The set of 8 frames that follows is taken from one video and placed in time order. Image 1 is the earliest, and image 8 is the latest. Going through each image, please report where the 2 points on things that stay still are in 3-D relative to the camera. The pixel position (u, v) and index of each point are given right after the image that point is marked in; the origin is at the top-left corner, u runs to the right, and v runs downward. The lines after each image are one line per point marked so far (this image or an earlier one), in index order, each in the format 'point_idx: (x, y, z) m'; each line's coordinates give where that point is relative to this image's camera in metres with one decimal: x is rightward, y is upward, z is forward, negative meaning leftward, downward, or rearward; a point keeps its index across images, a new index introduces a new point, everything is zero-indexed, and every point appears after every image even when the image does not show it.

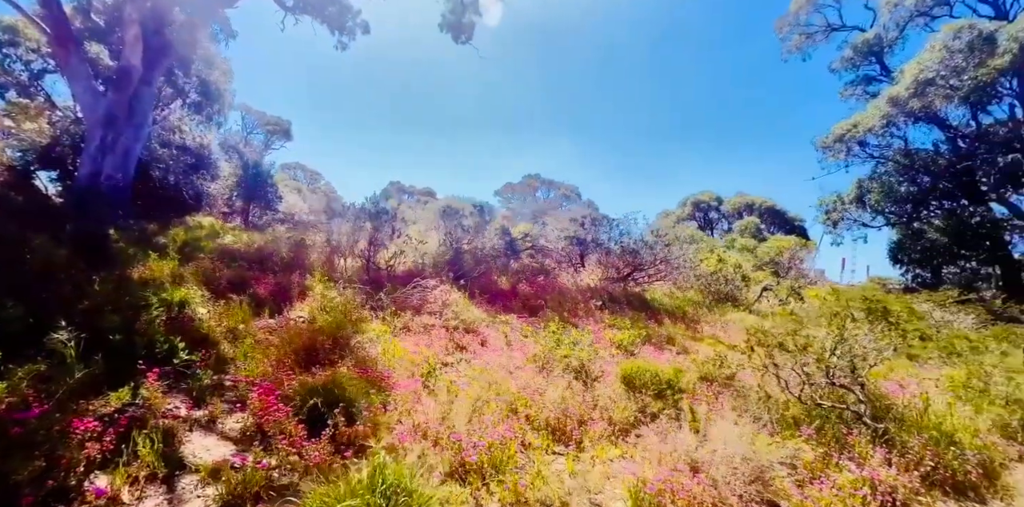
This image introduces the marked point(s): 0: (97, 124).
0: (-8.7, +2.7, +10.1) m
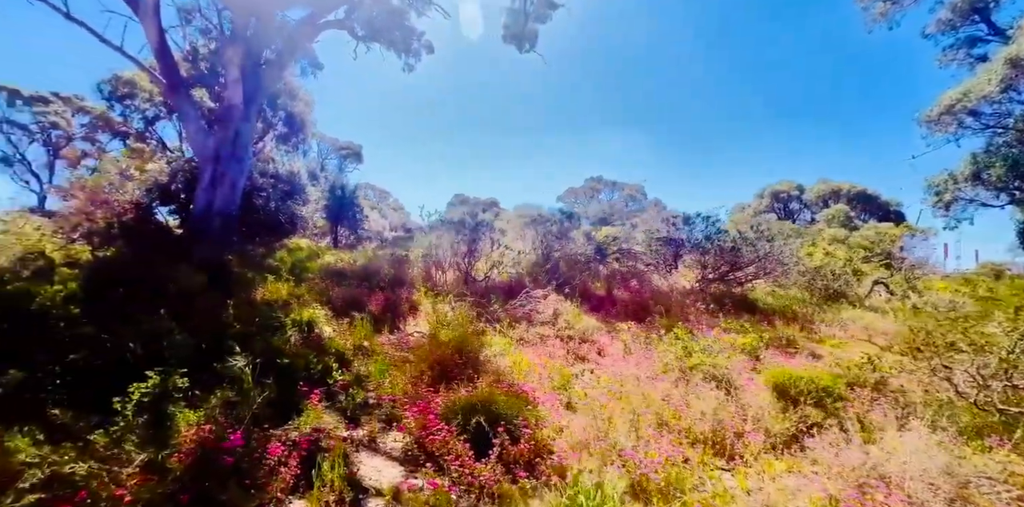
0: (-6.8, +2.1, +10.8) m
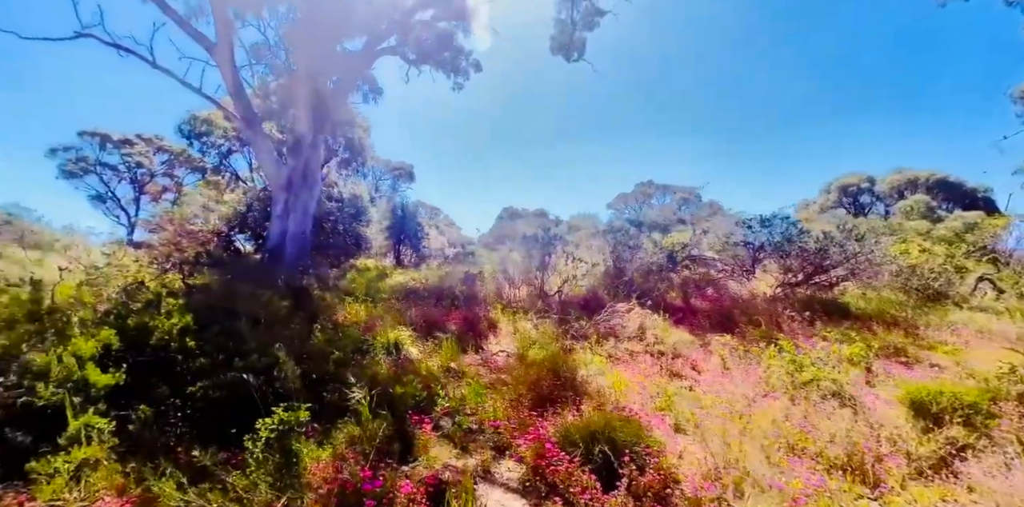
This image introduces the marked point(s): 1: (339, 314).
0: (-5.4, +1.5, +11.3) m
1: (-2.5, -0.9, +7.0) m
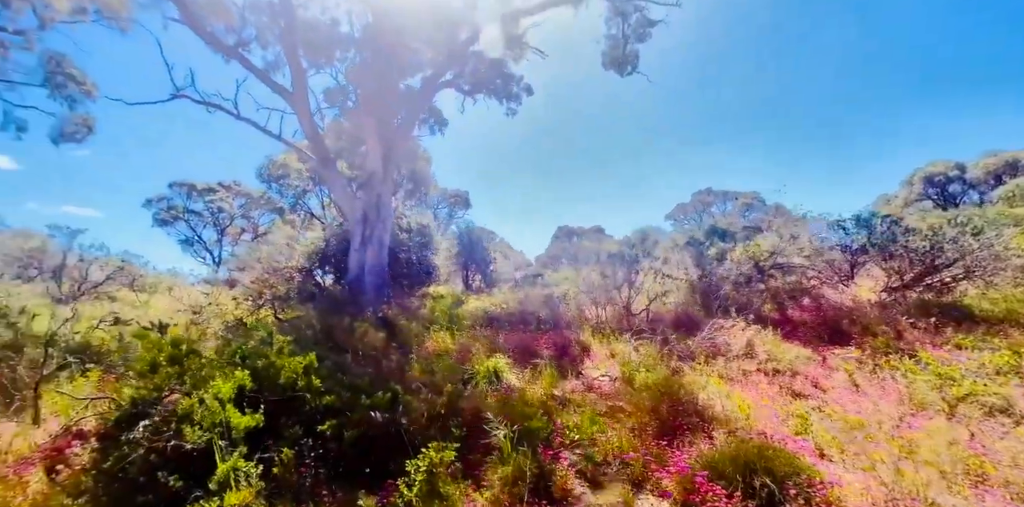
0: (-3.8, +0.7, +11.7) m
1: (-1.2, -1.3, +7.0) m
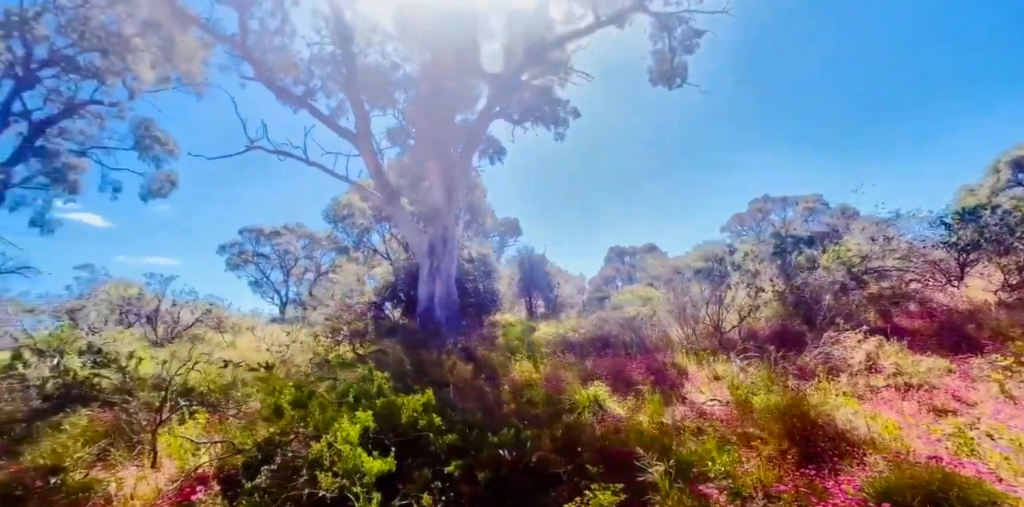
0: (-2.2, -0.1, +11.8) m
1: (+0.1, -1.7, +6.8) m
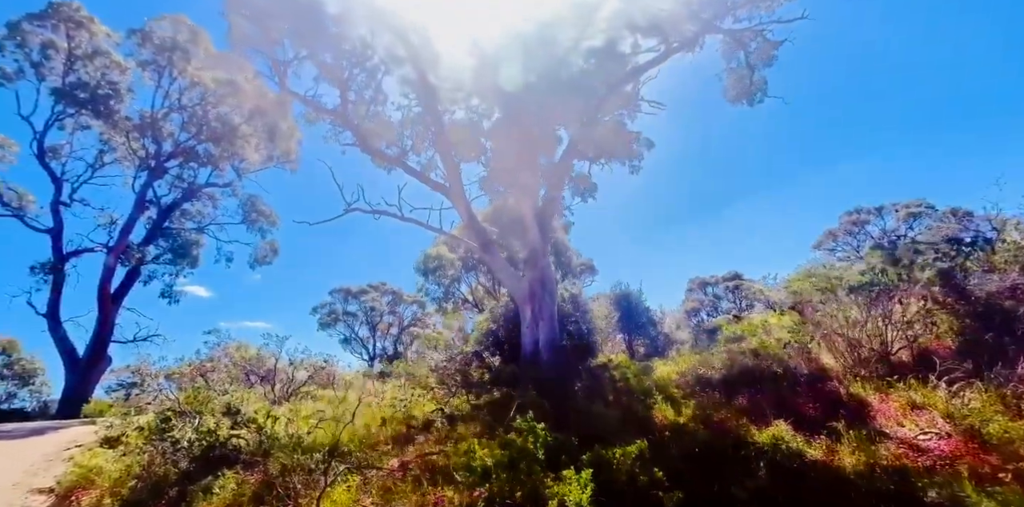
0: (+0.3, -1.1, +11.6) m
1: (+1.9, -2.1, +6.2) m
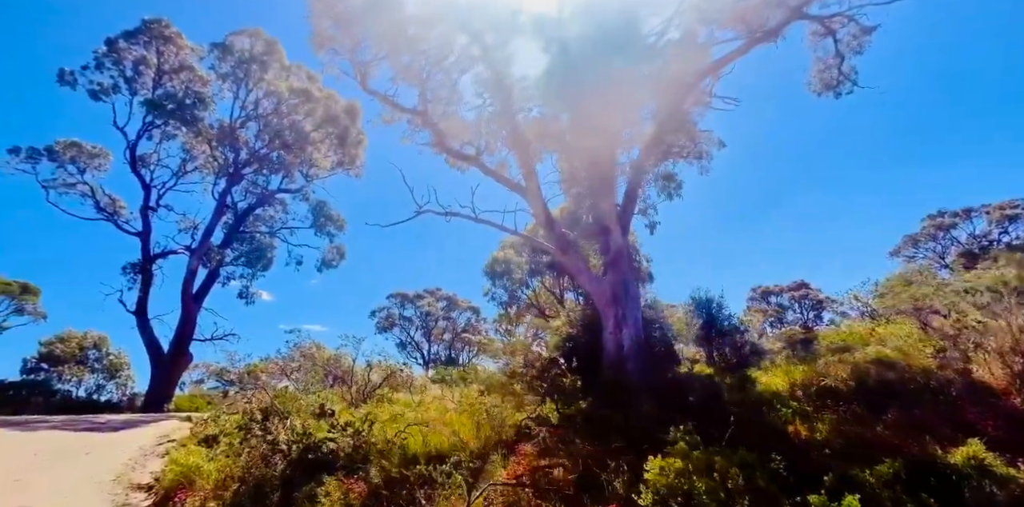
0: (+2.2, -1.1, +11.0) m
1: (+3.3, -2.0, +5.5) m
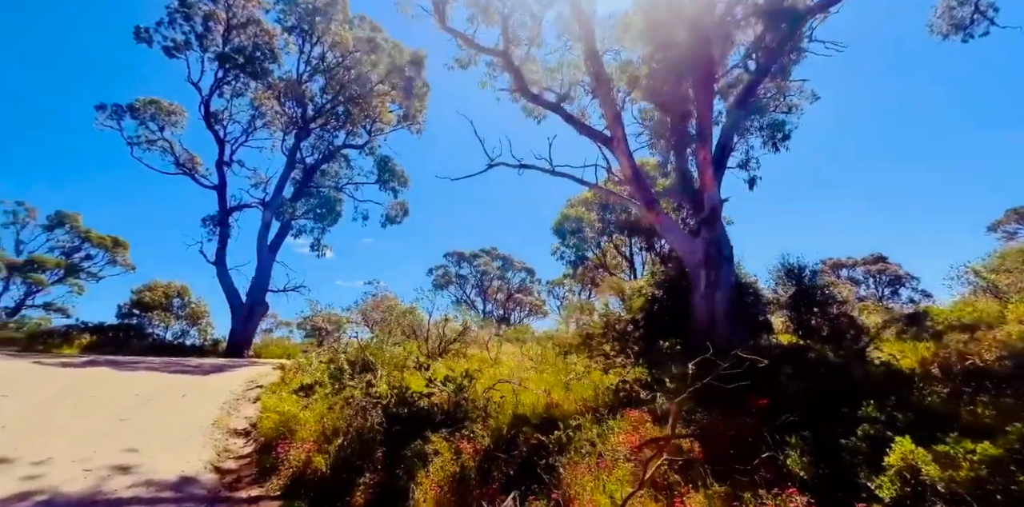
0: (+3.9, -0.2, +10.1) m
1: (+4.5, -1.5, +4.6) m
